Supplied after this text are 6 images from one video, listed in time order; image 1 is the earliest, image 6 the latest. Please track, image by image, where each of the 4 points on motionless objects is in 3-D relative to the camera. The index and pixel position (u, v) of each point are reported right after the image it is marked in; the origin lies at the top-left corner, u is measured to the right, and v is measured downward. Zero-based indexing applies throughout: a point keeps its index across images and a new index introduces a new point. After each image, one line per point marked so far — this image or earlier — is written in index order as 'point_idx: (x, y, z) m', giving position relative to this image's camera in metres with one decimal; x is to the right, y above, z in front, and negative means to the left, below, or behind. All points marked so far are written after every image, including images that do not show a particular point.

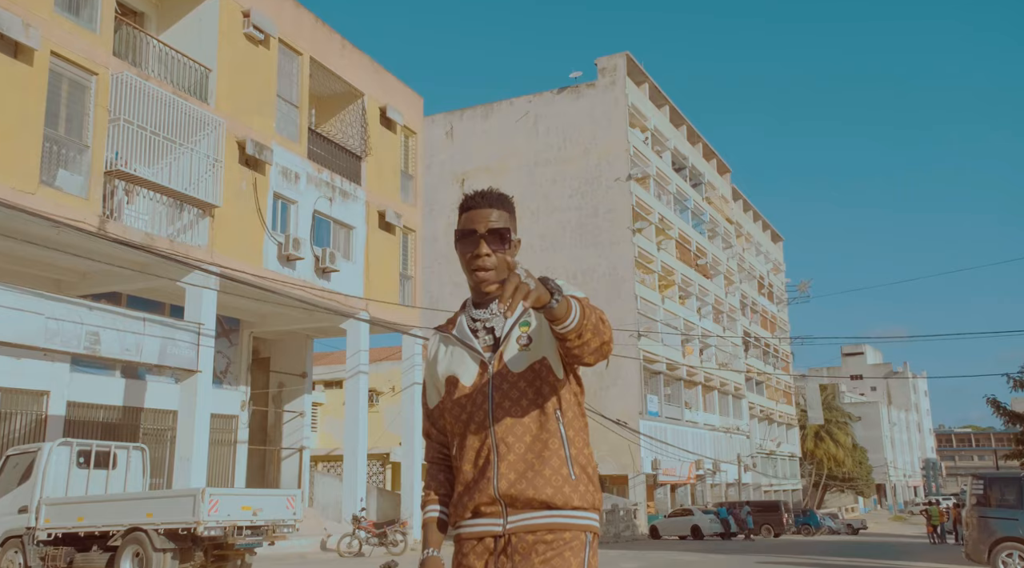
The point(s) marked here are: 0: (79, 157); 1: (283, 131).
0: (-7.8, +2.3, +14.7) m
1: (-5.6, +3.7, +19.9) m
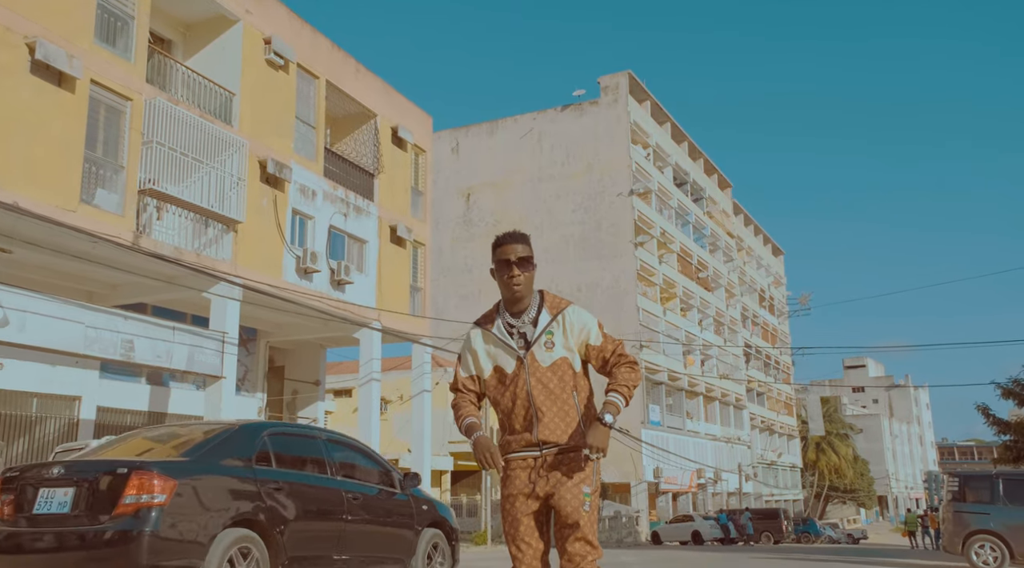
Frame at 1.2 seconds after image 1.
0: (-7.7, +2.1, +15.8) m
1: (-5.4, +3.4, +21.0) m
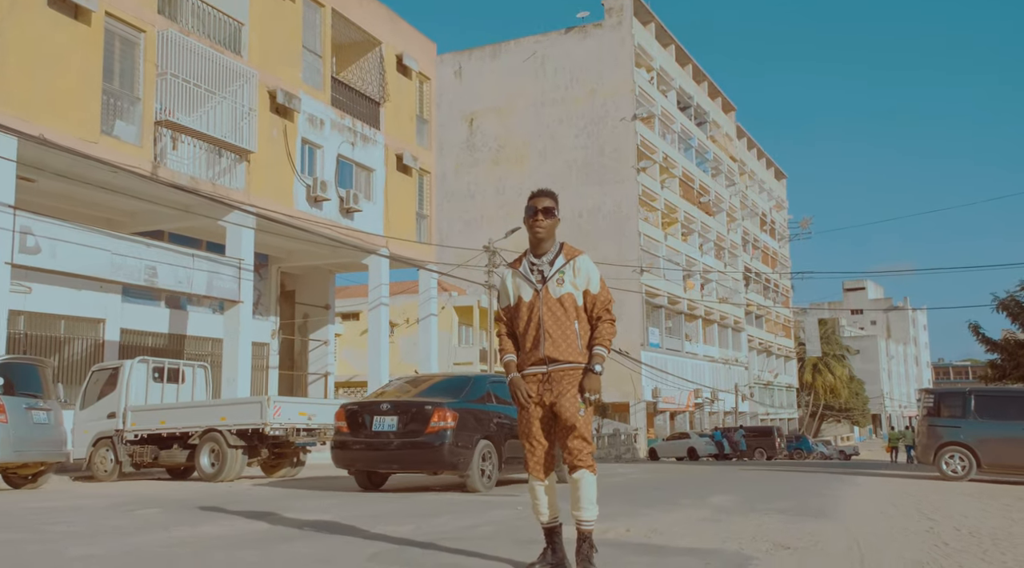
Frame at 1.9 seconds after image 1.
0: (-7.6, +3.5, +16.3) m
1: (-5.3, +5.3, +21.4) m
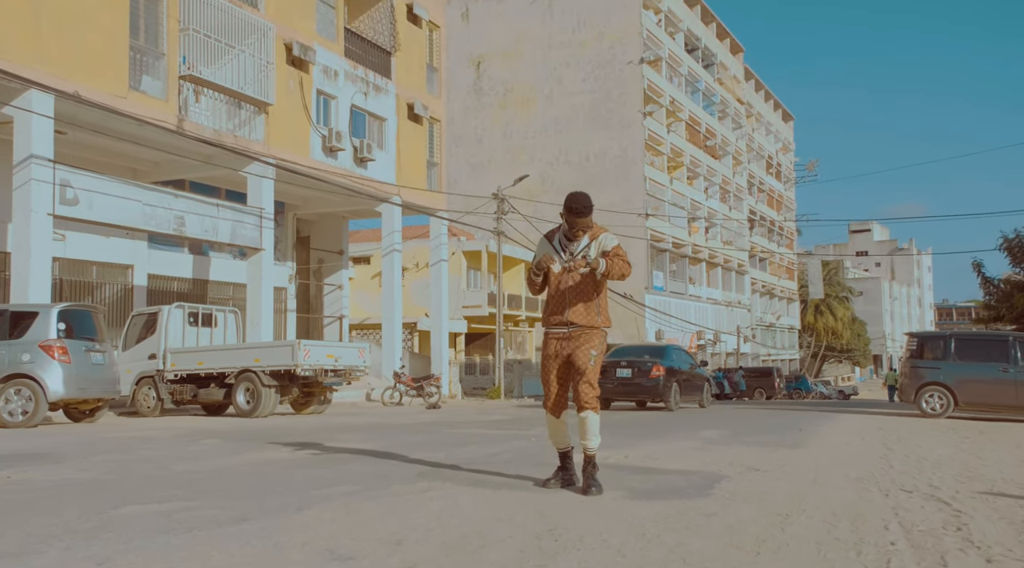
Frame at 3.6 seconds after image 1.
0: (-7.4, +4.6, +17.0) m
1: (-5.1, +6.7, +21.8) m
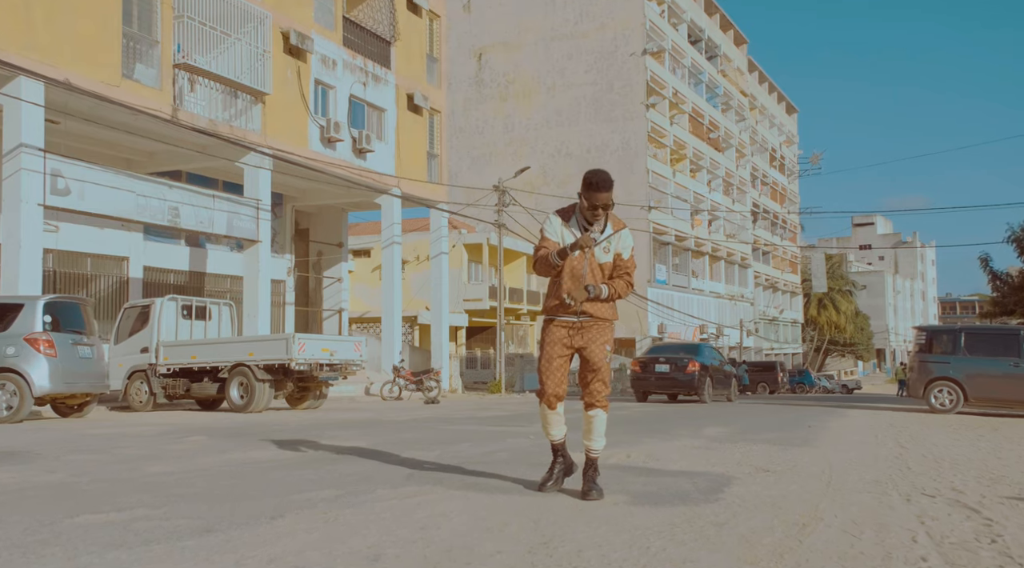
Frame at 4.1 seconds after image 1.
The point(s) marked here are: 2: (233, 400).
0: (-7.4, +4.7, +16.6) m
1: (-5.0, +6.9, +21.5) m
2: (-4.5, -1.9, +13.2) m
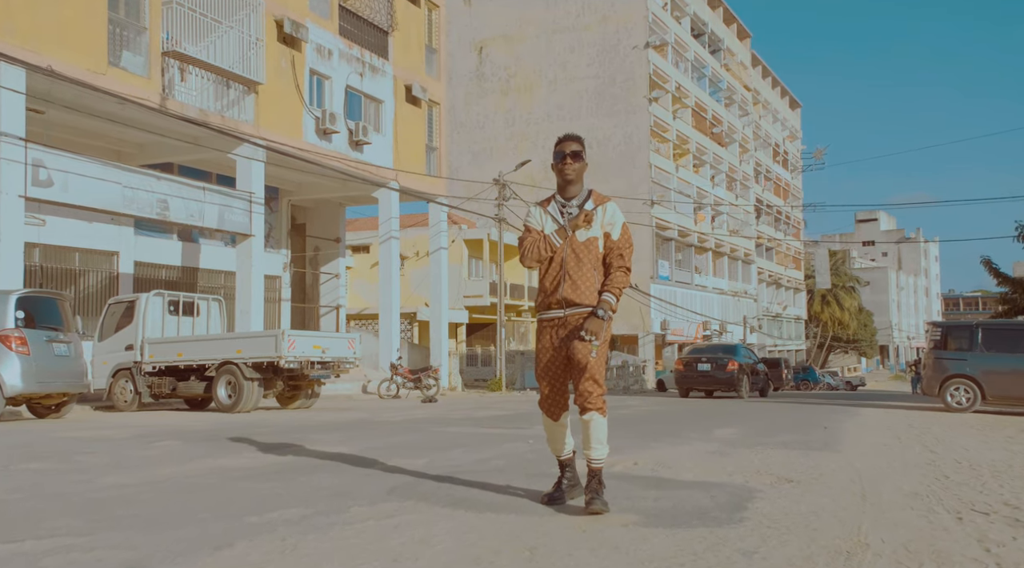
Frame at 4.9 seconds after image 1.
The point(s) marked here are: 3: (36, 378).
0: (-7.4, +4.8, +16.1) m
1: (-5.0, +7.1, +20.9) m
2: (-4.5, -1.8, +12.6) m
3: (-5.6, -1.1, +9.6) m
